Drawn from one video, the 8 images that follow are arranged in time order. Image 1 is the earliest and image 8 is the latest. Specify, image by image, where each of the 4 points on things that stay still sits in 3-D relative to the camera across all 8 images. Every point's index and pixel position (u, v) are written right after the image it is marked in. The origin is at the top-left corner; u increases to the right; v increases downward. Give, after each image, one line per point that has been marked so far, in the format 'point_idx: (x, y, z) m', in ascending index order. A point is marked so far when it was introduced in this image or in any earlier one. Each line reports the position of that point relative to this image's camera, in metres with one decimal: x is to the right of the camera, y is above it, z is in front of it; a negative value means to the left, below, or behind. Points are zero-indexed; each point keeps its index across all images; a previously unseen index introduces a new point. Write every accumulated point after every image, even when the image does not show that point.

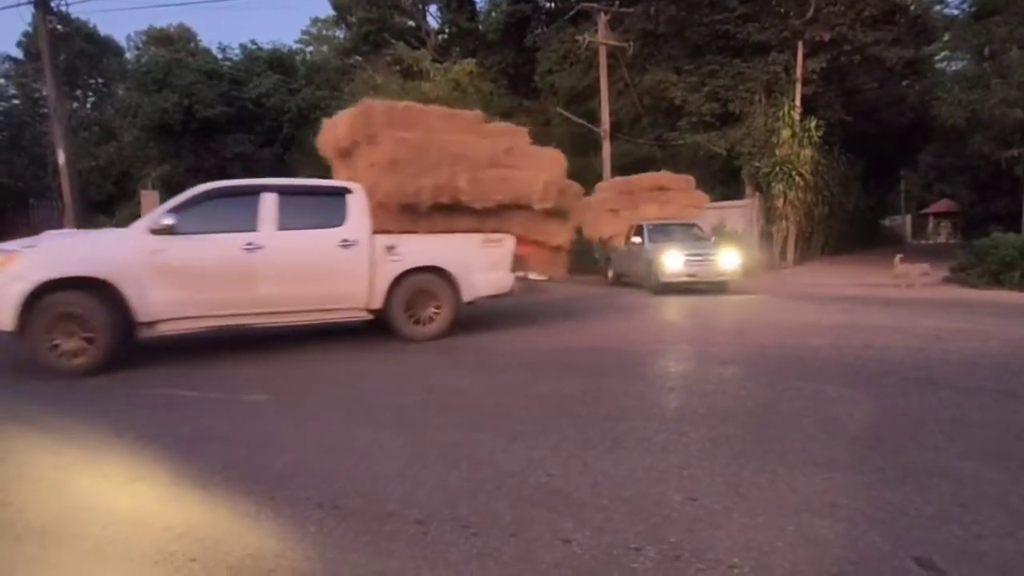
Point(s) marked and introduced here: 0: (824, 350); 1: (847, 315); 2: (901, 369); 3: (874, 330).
0: (+5.7, -1.1, +11.6) m
1: (+8.2, -0.7, +15.6) m
2: (+6.3, -1.3, +10.3) m
3: (+7.7, -0.9, +13.5) m
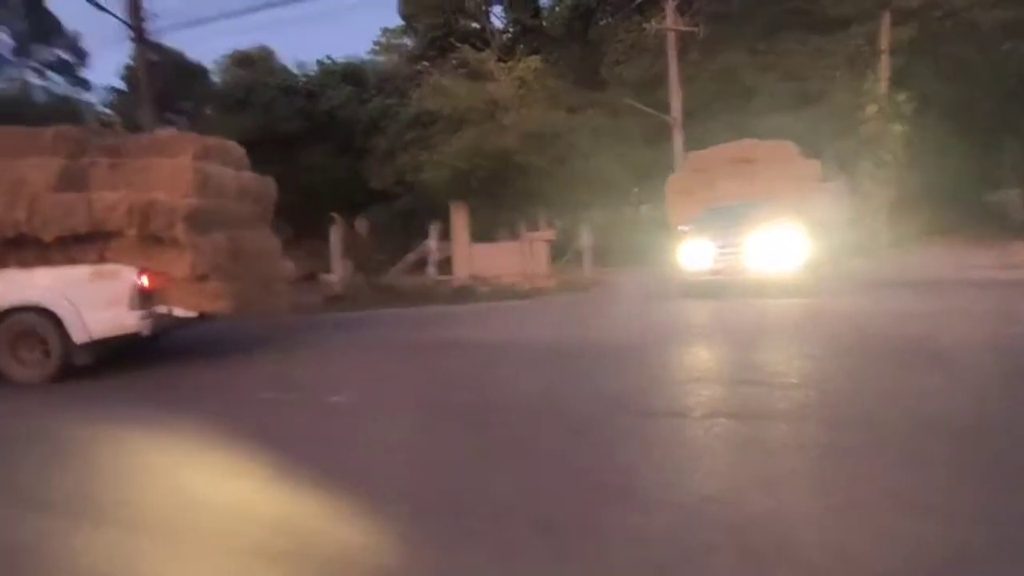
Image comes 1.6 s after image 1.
0: (+7.1, -0.9, +10.9) m
1: (+10.0, -0.3, +14.5) m
2: (+7.5, -1.0, +9.6) m
3: (+9.3, -0.5, +12.6) m
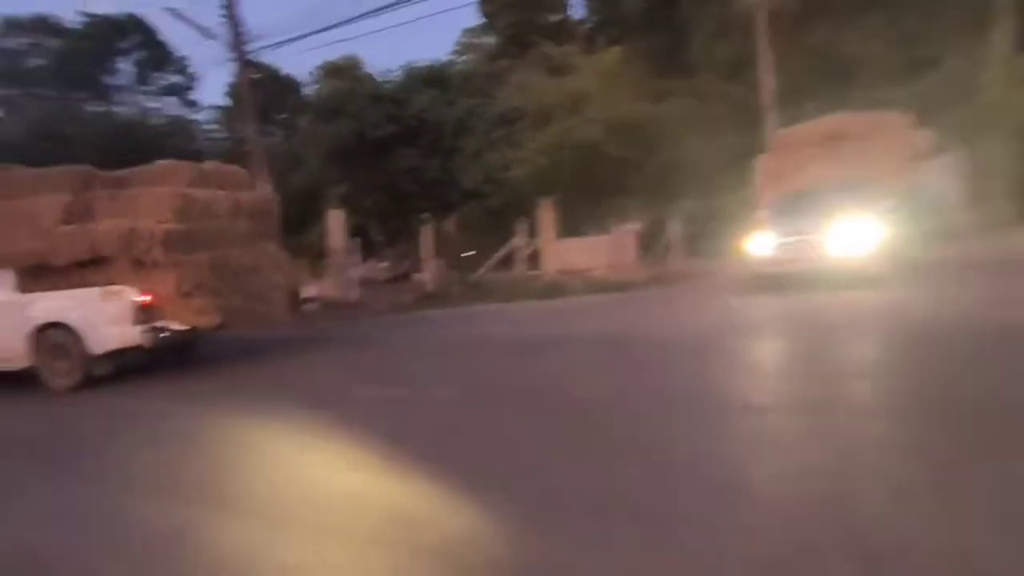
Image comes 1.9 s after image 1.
0: (+8.6, -0.6, +9.9) m
1: (+11.9, +0.1, +13.1) m
2: (+8.8, -0.7, +8.5) m
3: (+11.0, -0.2, +11.2) m
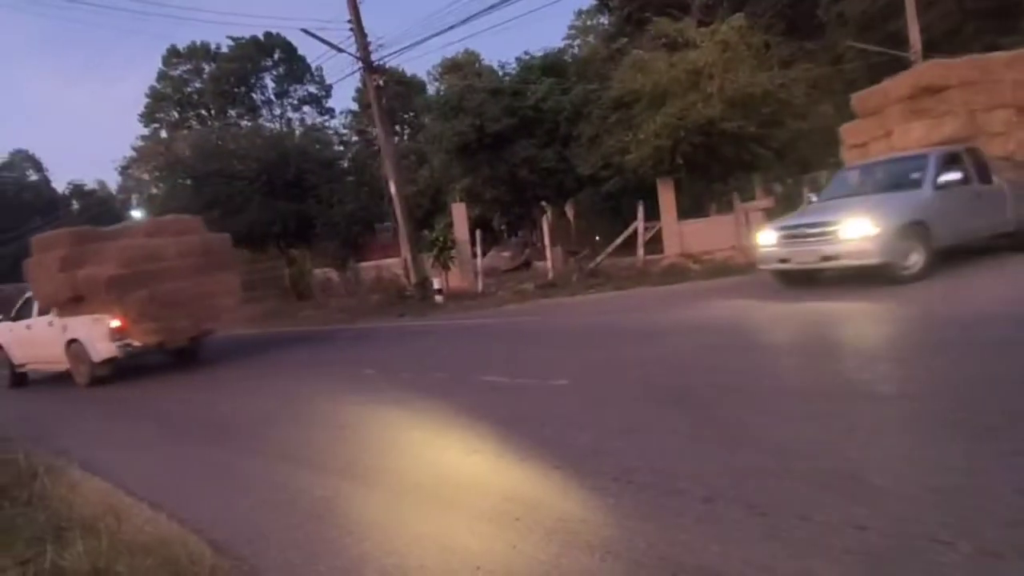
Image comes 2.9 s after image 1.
0: (+11.6, +0.3, +12.4) m
1: (+15.5, +1.1, +14.8) m
2: (+11.6, +0.1, +10.9) m
3: (+14.2, +0.8, +13.2) m
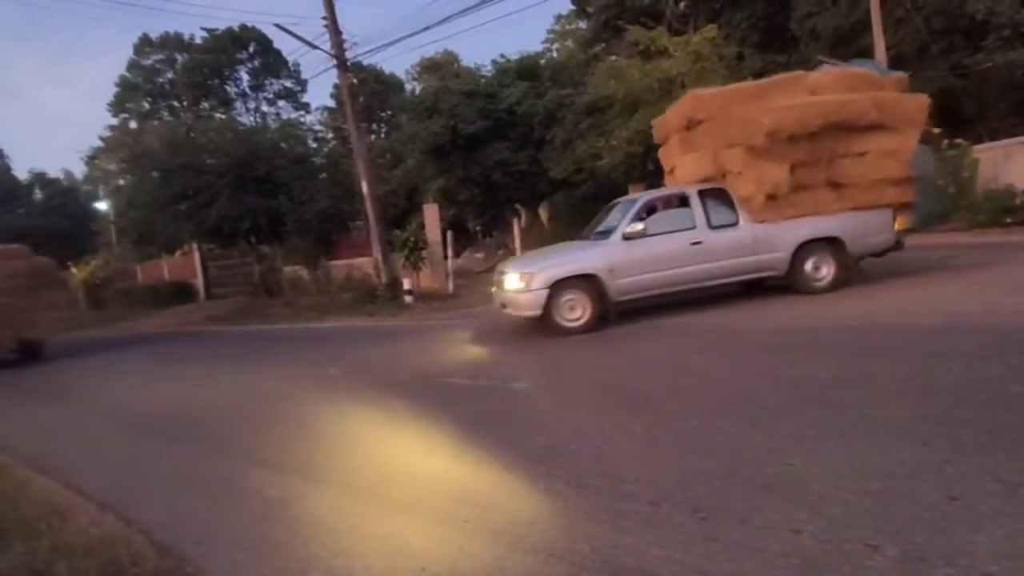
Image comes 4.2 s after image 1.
0: (+5.6, +0.2, +11.5) m
1: (+9.4, +1.0, +14.1) m
2: (+5.7, 0.0, +10.1) m
3: (+8.2, +0.7, +12.4) m
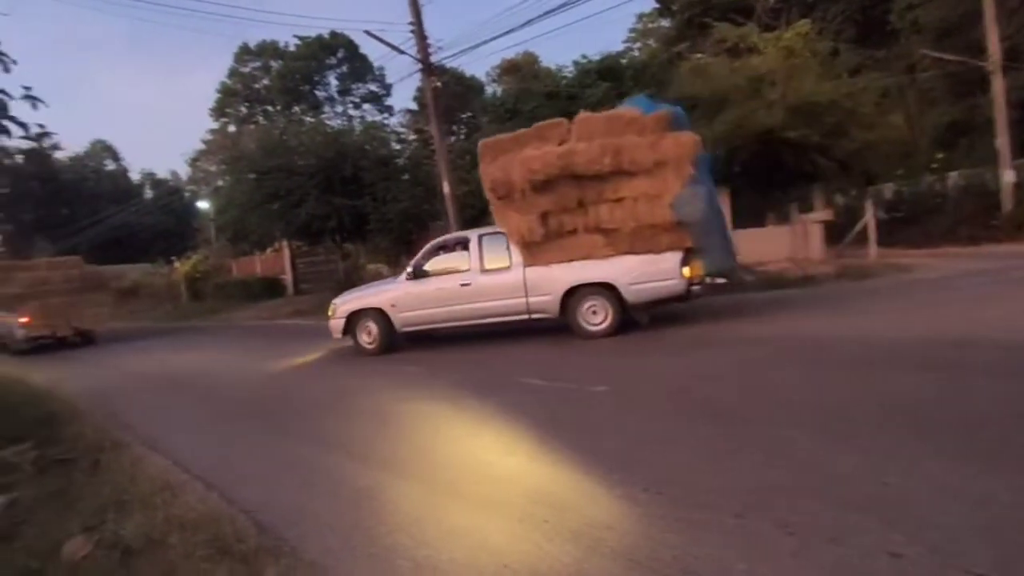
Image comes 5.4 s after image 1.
0: (+11.8, -0.4, +12.6) m
1: (+15.9, +0.3, +14.8) m
2: (+11.7, -0.6, +11.2) m
3: (+14.5, 0.0, +13.2) m
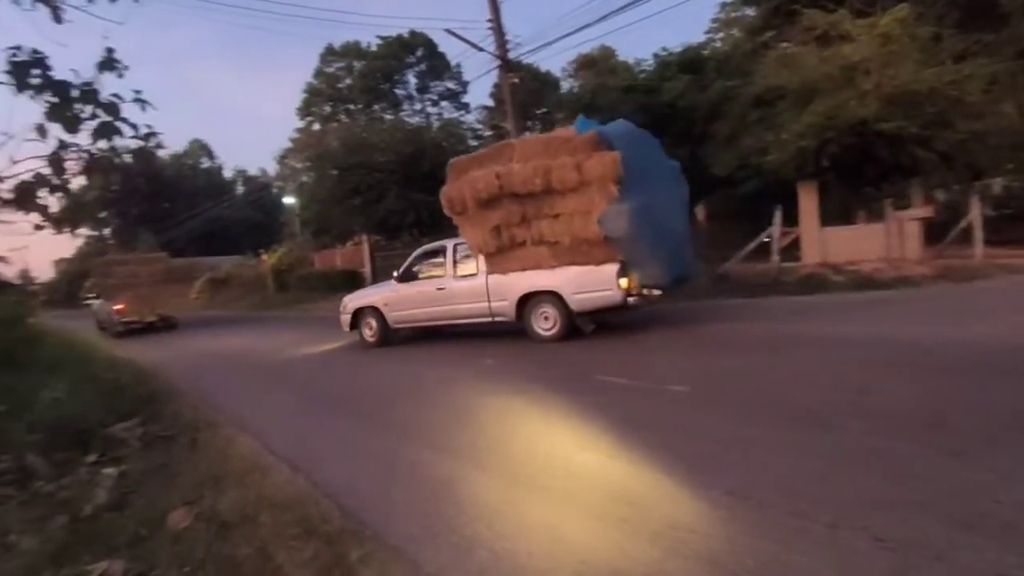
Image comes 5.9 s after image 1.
0: (+15.7, -0.1, +10.4) m
1: (+20.1, +0.6, +12.1) m
2: (+15.5, -0.3, +9.0) m
3: (+18.5, +0.3, +10.7) m
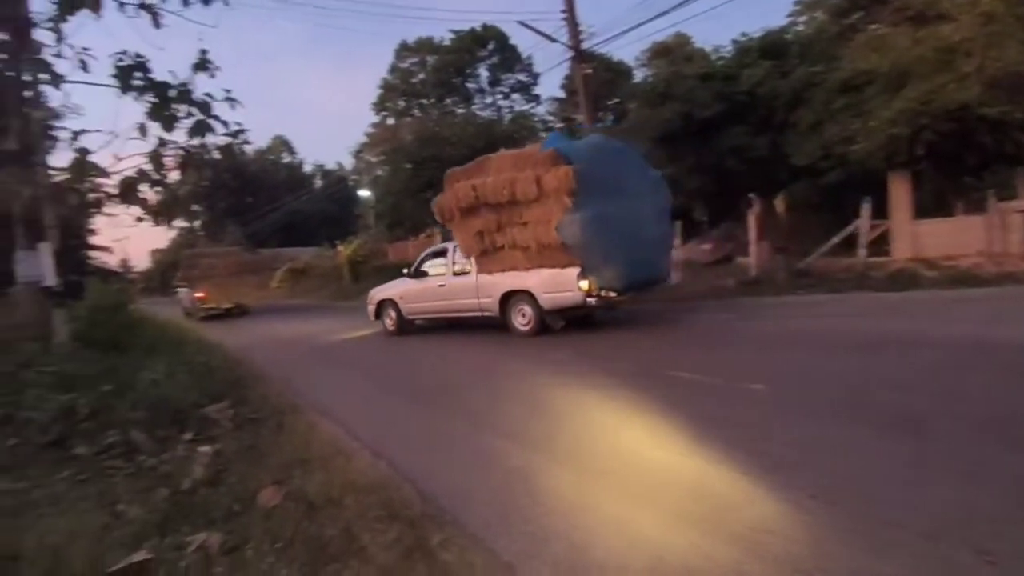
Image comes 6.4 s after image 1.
0: (+19.1, -0.2, +8.2) m
1: (+23.6, +0.4, +9.4) m
2: (+18.7, -0.4, +6.8) m
3: (+21.9, +0.1, +8.2) m
